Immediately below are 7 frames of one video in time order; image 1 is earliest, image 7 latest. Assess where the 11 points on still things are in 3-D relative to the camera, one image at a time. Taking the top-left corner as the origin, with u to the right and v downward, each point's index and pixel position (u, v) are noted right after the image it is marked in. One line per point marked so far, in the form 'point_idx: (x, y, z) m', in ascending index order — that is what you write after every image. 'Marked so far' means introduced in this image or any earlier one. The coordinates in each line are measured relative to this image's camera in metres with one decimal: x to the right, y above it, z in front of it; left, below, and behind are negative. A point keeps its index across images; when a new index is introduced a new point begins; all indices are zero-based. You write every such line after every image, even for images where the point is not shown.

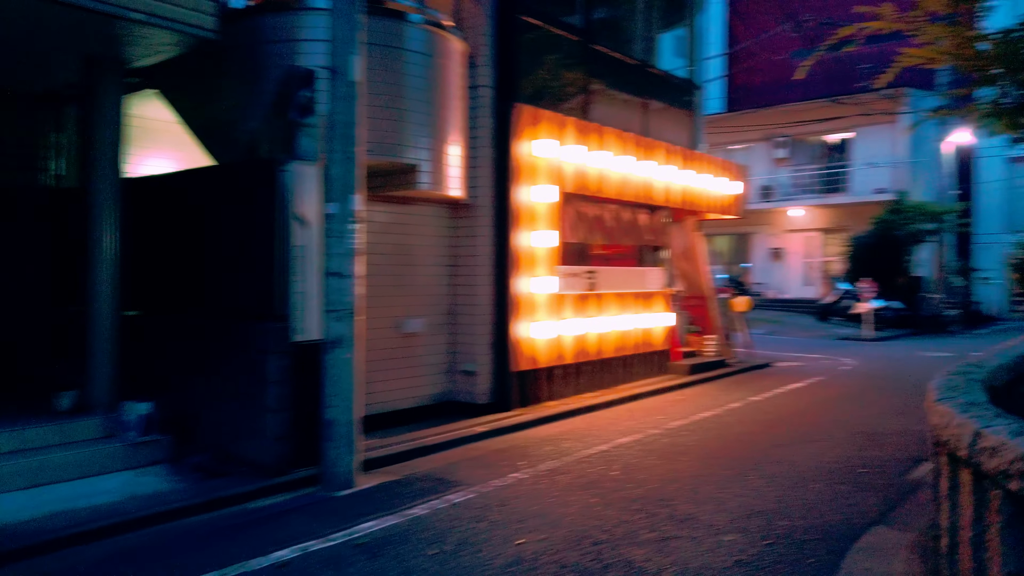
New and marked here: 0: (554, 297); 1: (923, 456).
0: (+0.5, -0.1, +9.2) m
1: (+3.5, -1.4, +6.4) m
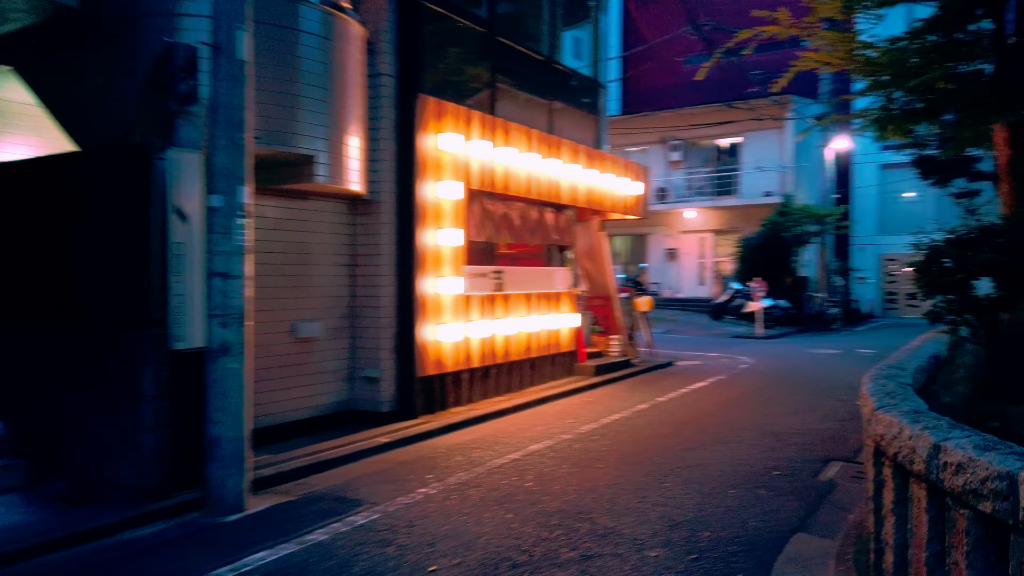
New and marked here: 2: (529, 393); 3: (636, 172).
0: (-0.6, -0.1, +8.8) m
1: (+2.7, -1.4, +6.5) m
2: (+0.2, -1.4, +9.8) m
3: (+2.1, +2.0, +12.9) m
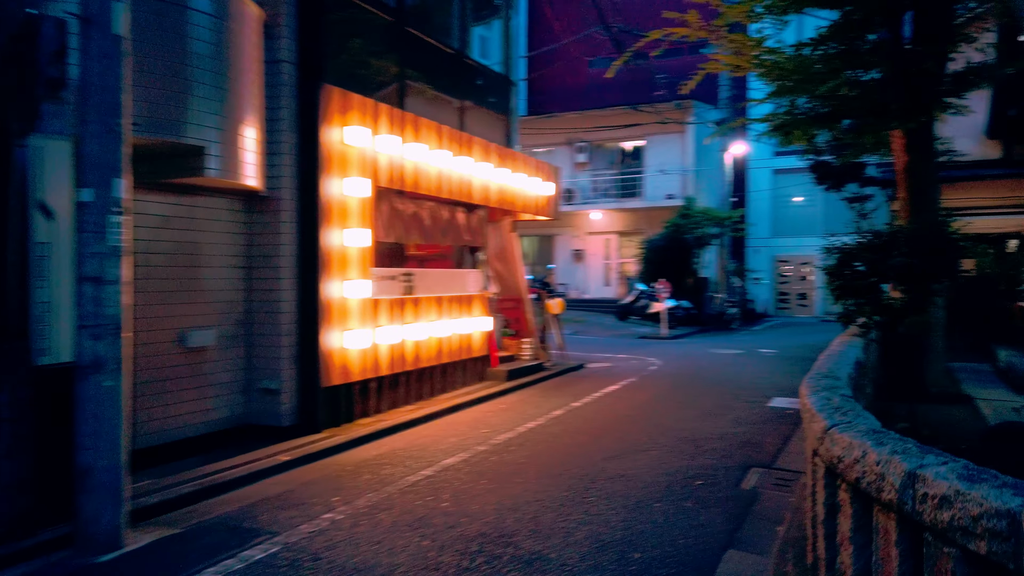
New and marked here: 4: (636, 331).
0: (-1.6, -0.2, +8.3) m
1: (+2.0, -1.5, +6.4) m
2: (-0.9, -1.4, +9.4) m
3: (+0.6, +1.9, +12.7) m
4: (+3.3, -1.1, +19.9) m
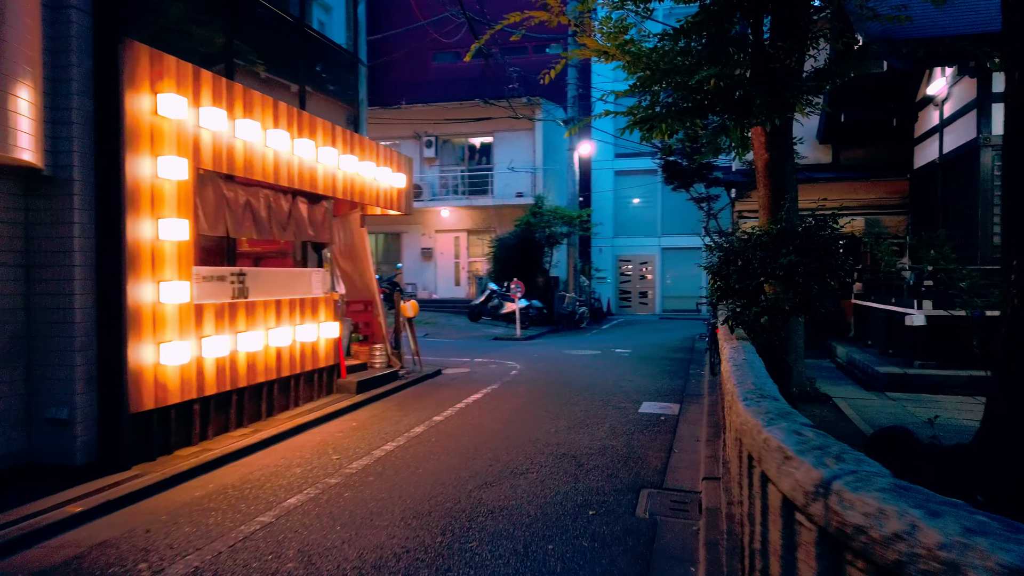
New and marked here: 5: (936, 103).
0: (-2.9, -0.2, +6.9) m
1: (+1.0, -1.5, +5.8) m
2: (-2.5, -1.4, +8.1) m
3: (-1.7, +1.9, +11.7) m
4: (-0.6, -1.1, +19.3) m
5: (+7.3, +3.2, +13.1) m
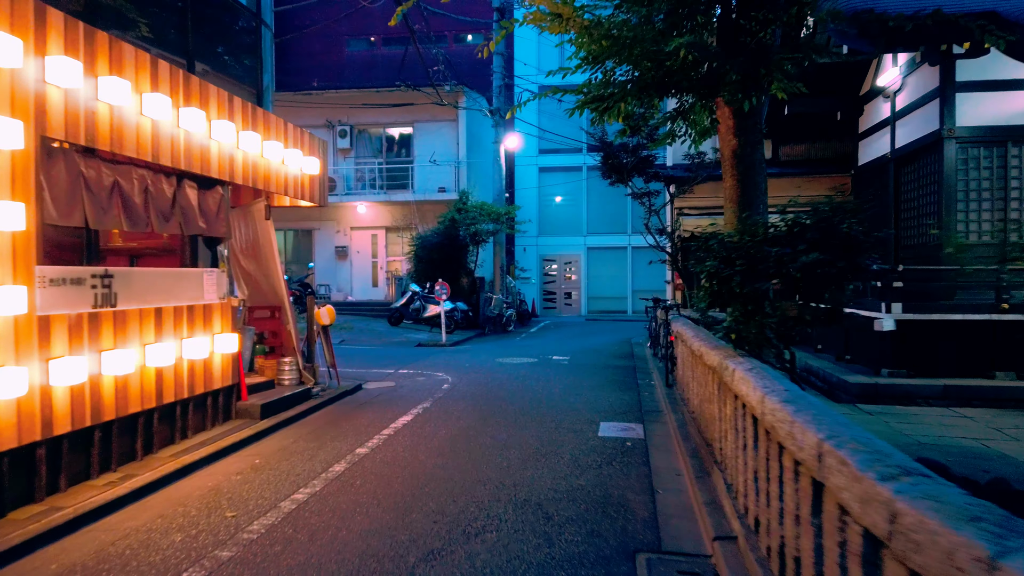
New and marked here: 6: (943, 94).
0: (-3.3, -0.2, +5.2) m
1: (+0.7, -1.5, +4.5) m
2: (-3.0, -1.5, +6.5) m
3: (-2.7, +1.9, +10.1) m
4: (-2.3, -1.2, +17.7) m
5: (+6.1, +3.2, +12.5) m
6: (+5.9, +2.6, +10.3) m
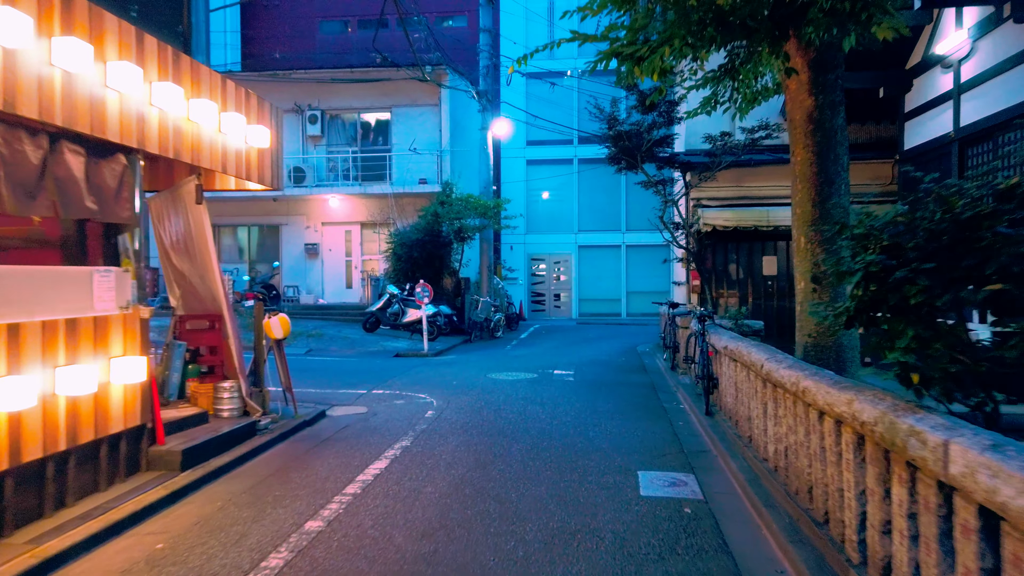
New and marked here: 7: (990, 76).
0: (-3.2, -0.3, +3.1) m
1: (+0.9, -1.5, +2.5) m
2: (-2.9, -1.5, +4.4) m
3: (-2.6, +1.8, +8.0) m
4: (-2.5, -1.2, +15.7) m
5: (+6.1, +3.1, +10.7) m
6: (+5.9, +2.6, +8.5) m
7: (+6.0, +2.6, +9.5) m
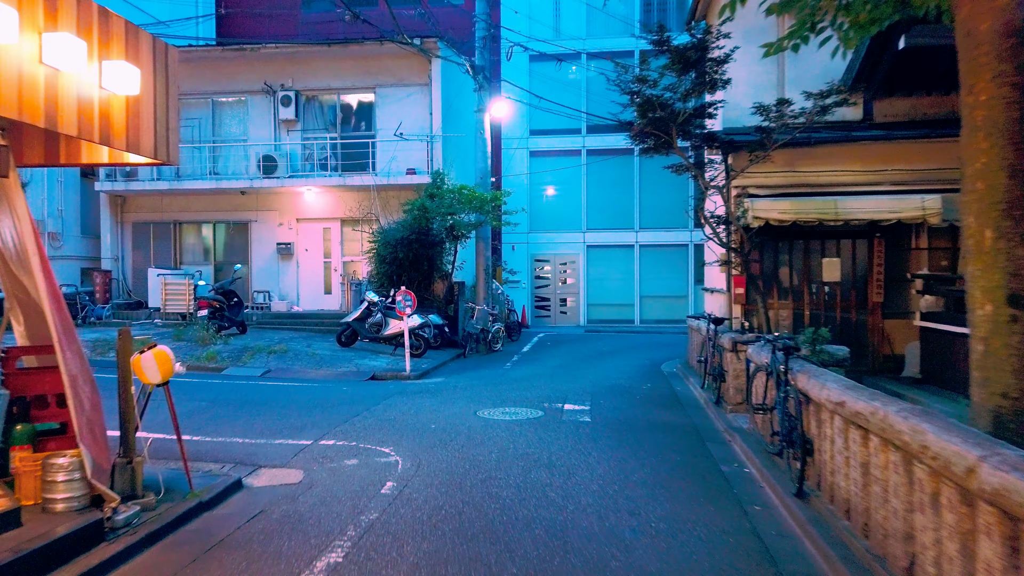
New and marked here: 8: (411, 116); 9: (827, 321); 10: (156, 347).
0: (-3.2, -0.4, +0.5) m
1: (+0.8, -1.7, -0.1) m
2: (-2.9, -1.6, +1.8) m
3: (-2.7, +1.7, +5.4) m
4: (-2.5, -1.3, +13.1) m
5: (+6.1, +3.0, +8.0) m
6: (+5.8, +2.5, +5.9) m
7: (+5.9, +2.5, +6.8) m
8: (-2.4, +4.1, +18.3) m
9: (+4.5, -0.5, +10.8) m
10: (-2.5, -0.4, +5.4) m
